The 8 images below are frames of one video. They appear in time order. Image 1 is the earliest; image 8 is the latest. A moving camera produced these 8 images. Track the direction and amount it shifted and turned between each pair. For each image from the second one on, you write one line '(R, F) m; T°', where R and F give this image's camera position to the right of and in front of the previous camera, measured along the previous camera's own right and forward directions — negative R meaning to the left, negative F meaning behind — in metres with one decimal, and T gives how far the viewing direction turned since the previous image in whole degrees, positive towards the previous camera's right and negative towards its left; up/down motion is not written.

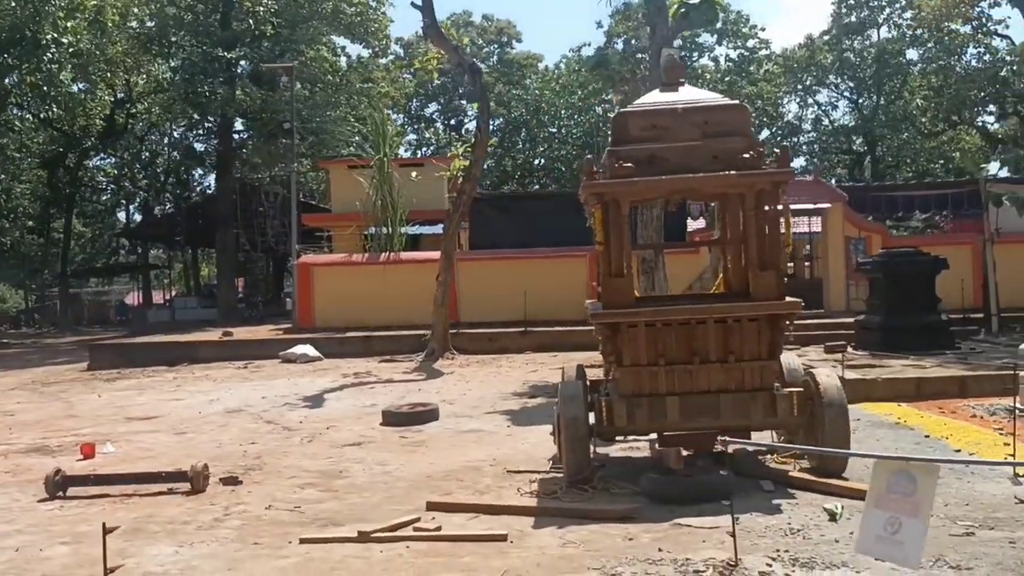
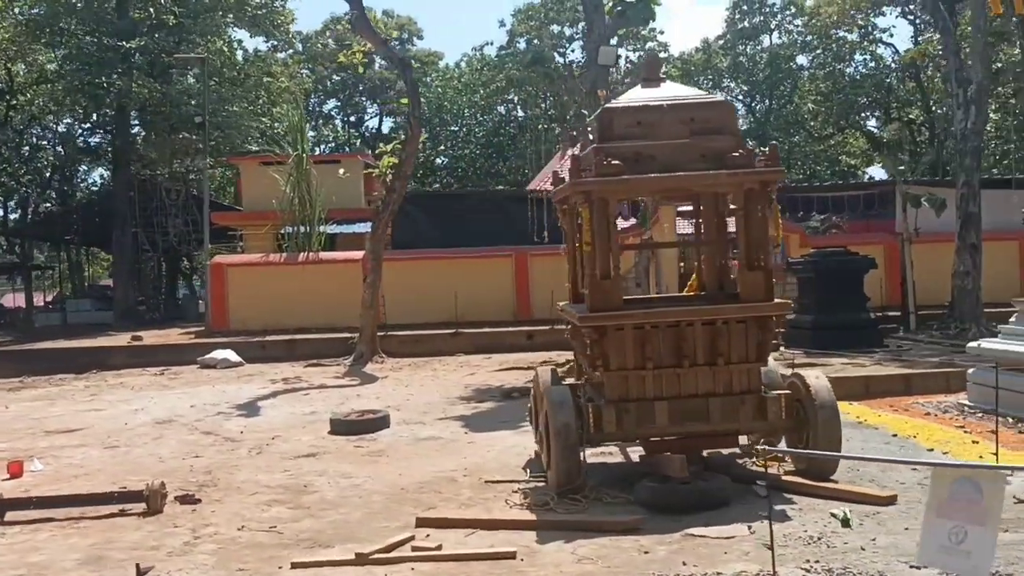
(-0.6, +0.3) m; +6°
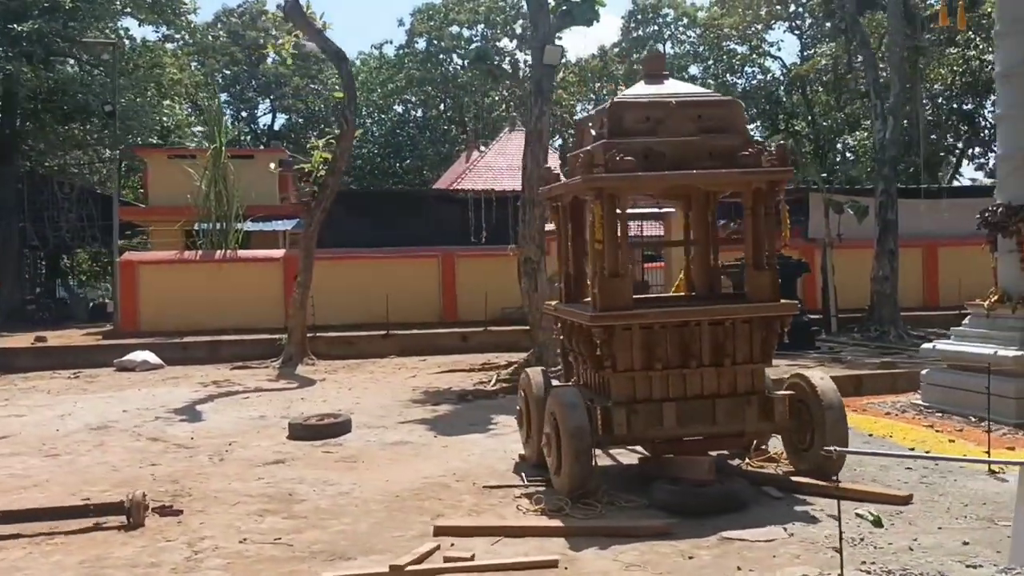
(-0.8, +0.3) m; +7°
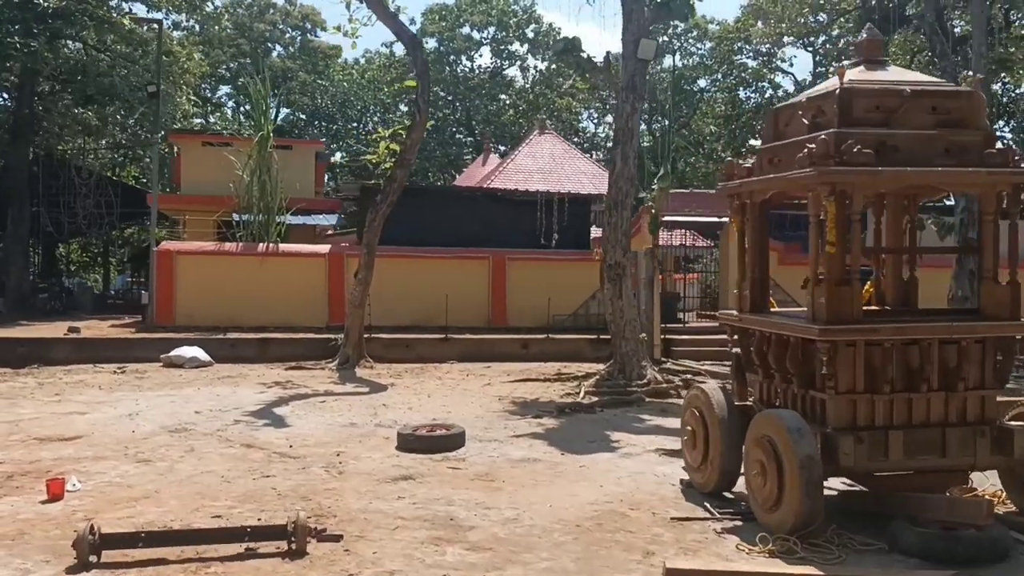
(-1.4, +0.8) m; +1°
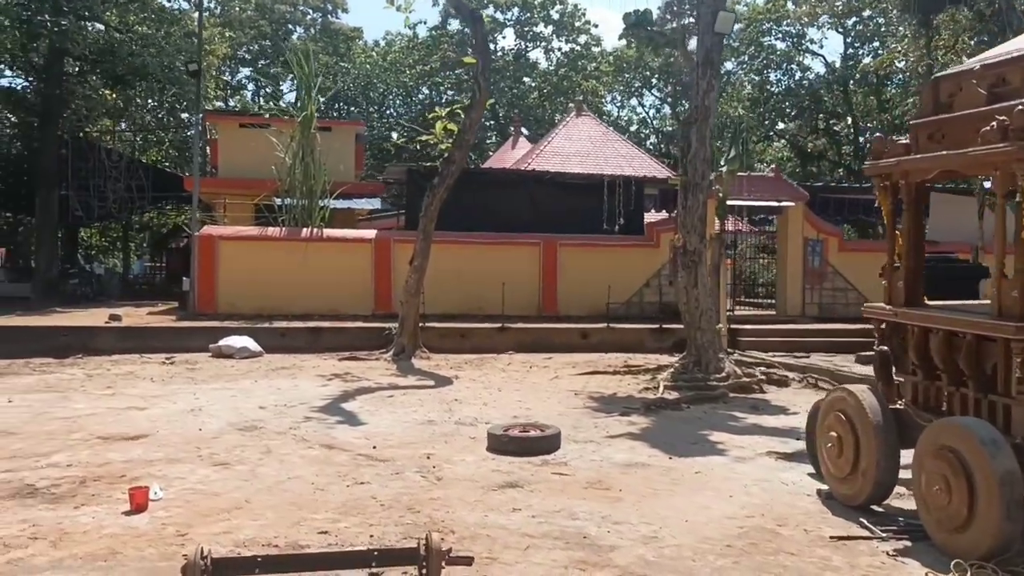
(-0.7, +0.6) m; -1°
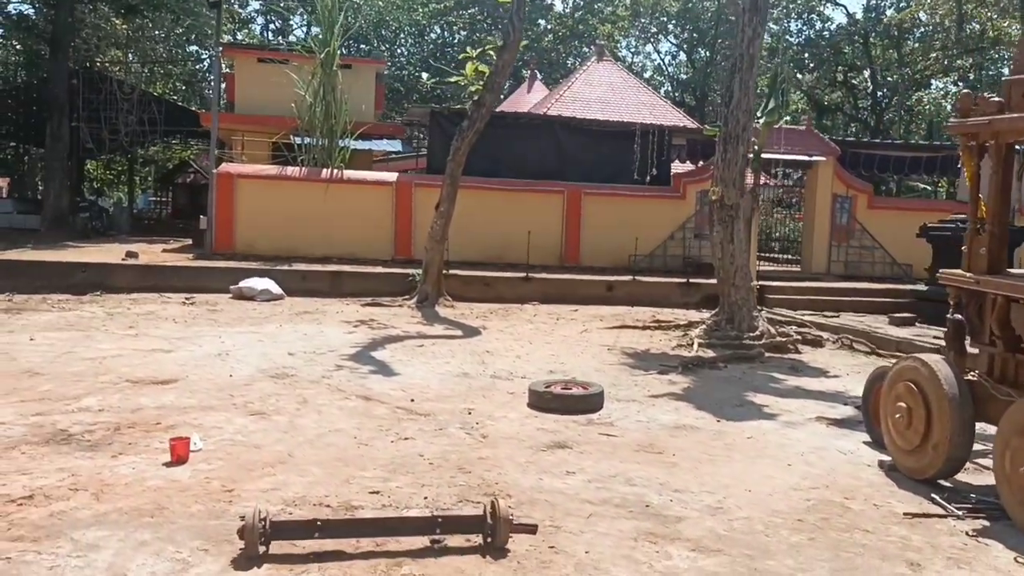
(-0.4, +0.3) m; 0°
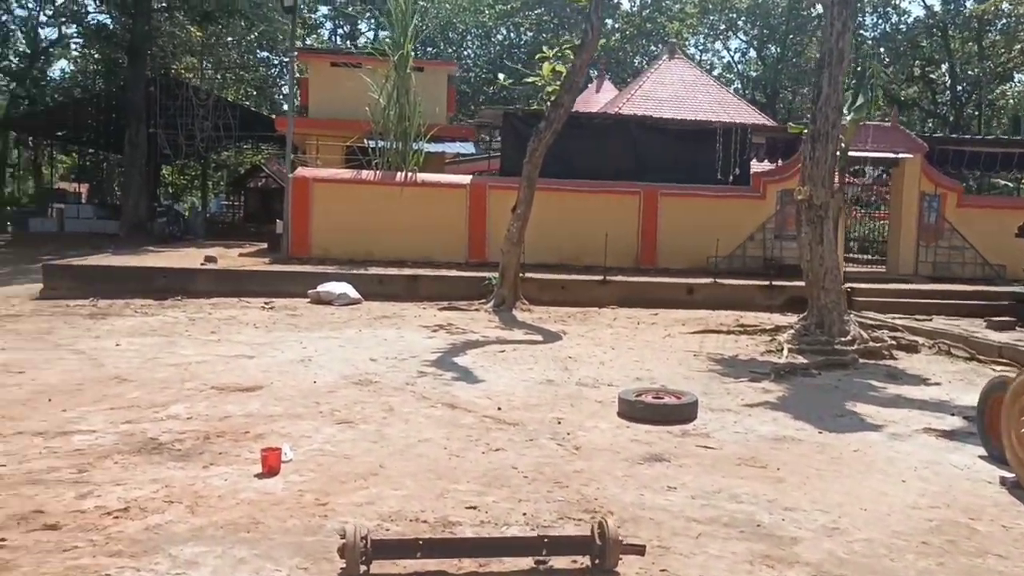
(-0.2, +0.2) m; -4°
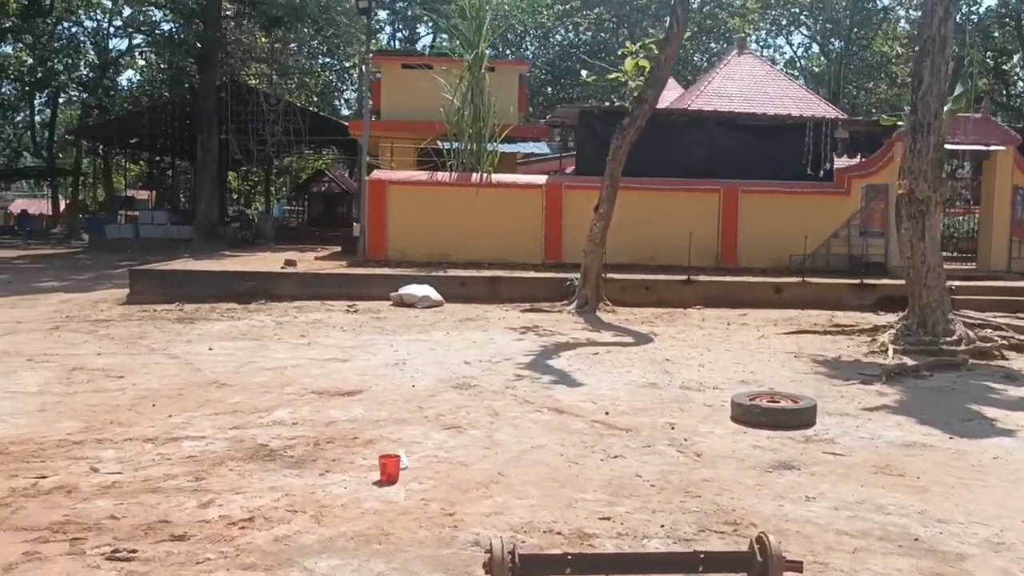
(-0.4, +0.2) m; -3°
